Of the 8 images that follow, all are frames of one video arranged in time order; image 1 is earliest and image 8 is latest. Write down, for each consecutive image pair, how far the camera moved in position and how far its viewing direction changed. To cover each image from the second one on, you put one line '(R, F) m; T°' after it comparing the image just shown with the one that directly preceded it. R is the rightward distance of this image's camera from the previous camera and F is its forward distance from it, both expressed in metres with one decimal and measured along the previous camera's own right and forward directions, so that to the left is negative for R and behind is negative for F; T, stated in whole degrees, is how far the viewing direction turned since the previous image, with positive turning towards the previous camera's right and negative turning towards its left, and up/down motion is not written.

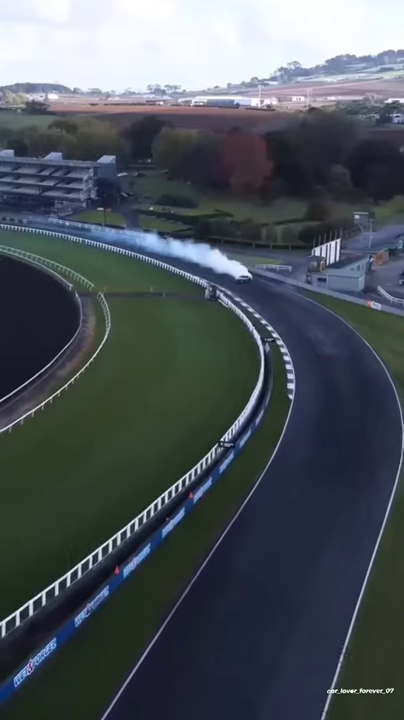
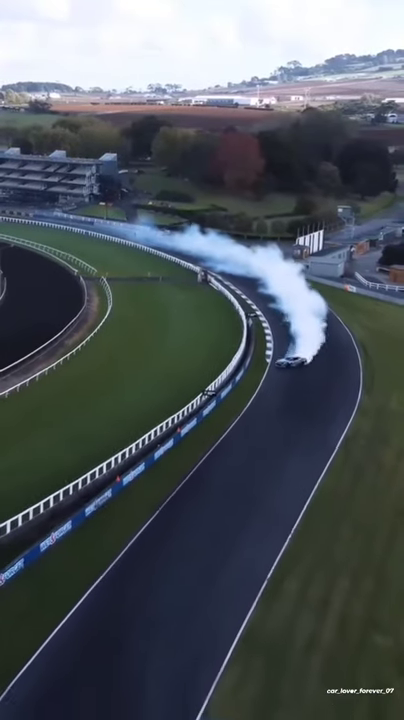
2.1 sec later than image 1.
(+0.3, -4.0) m; 0°
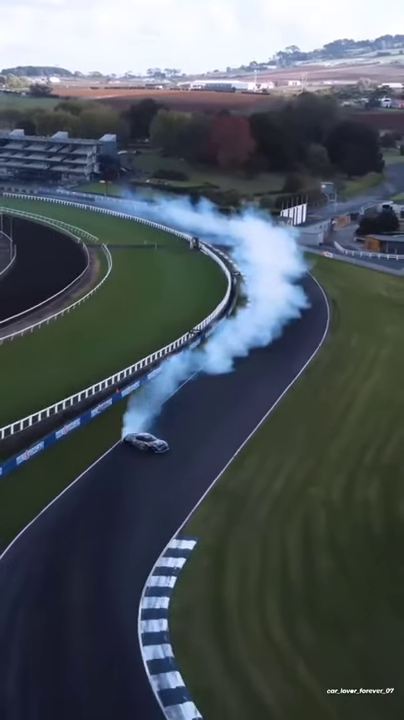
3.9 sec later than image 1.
(+0.3, -4.3) m; 0°
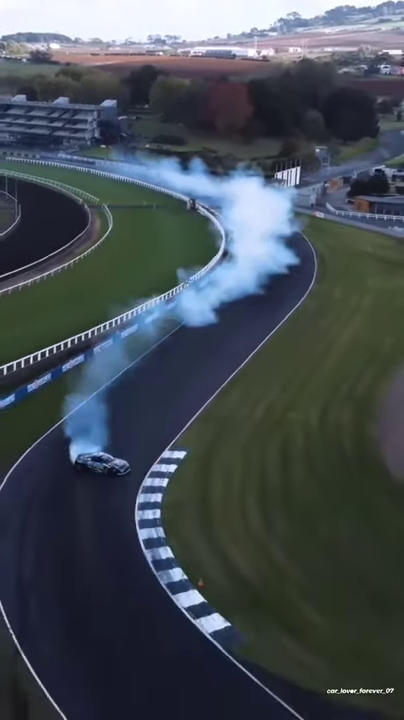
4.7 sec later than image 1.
(+0.2, -2.2) m; 0°
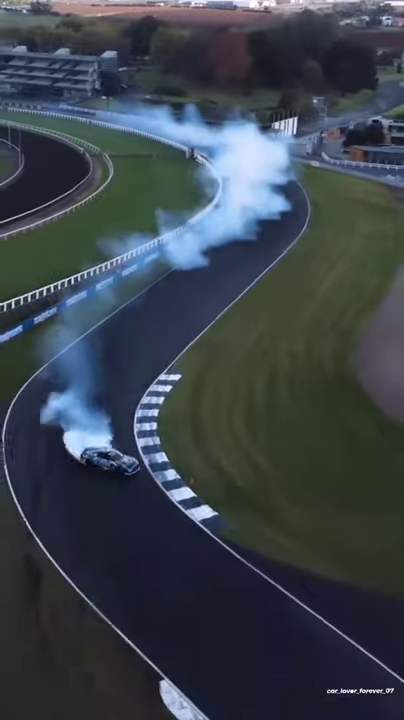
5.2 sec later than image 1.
(+0.1, -1.5) m; 0°
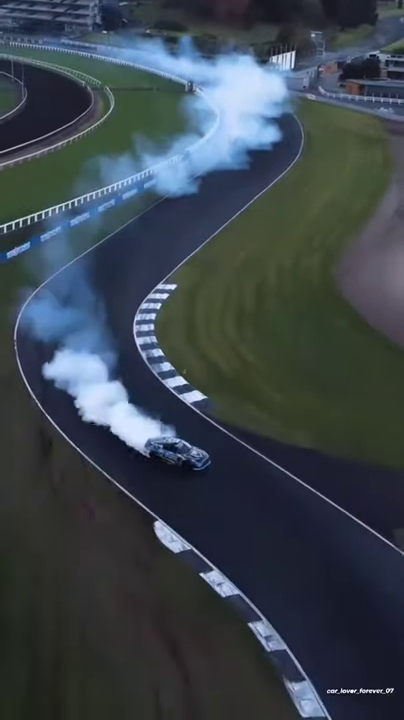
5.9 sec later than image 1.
(+0.2, -1.8) m; 0°
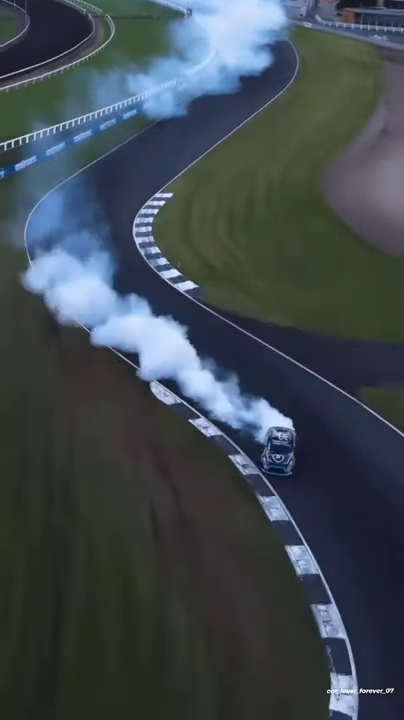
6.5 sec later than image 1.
(+0.2, -1.8) m; 0°
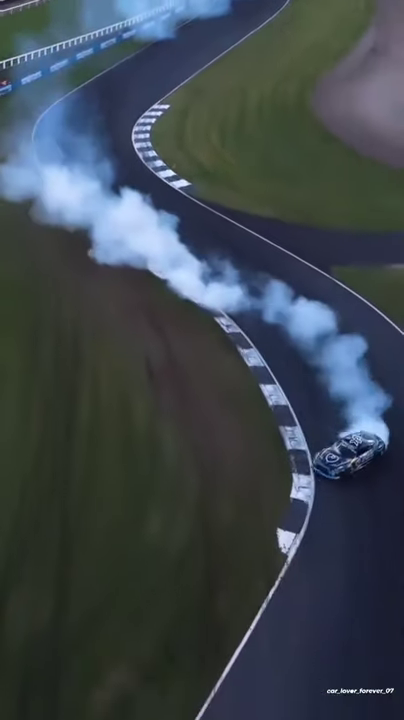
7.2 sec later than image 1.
(+0.2, -1.9) m; 0°
